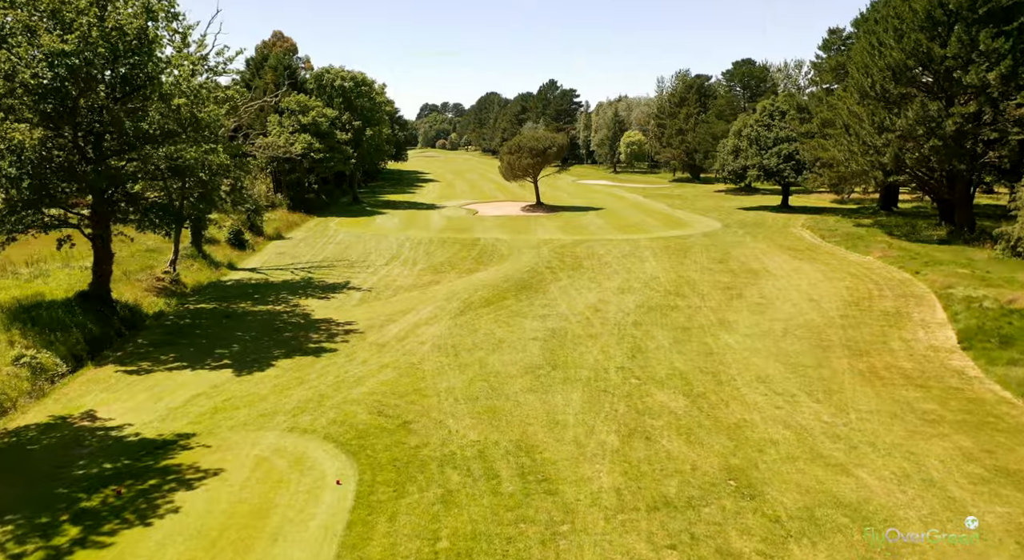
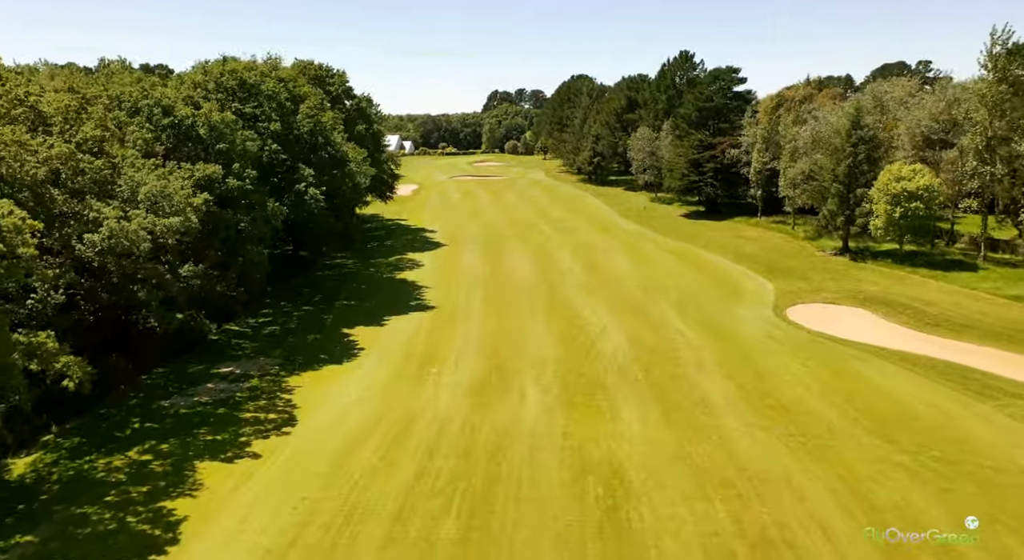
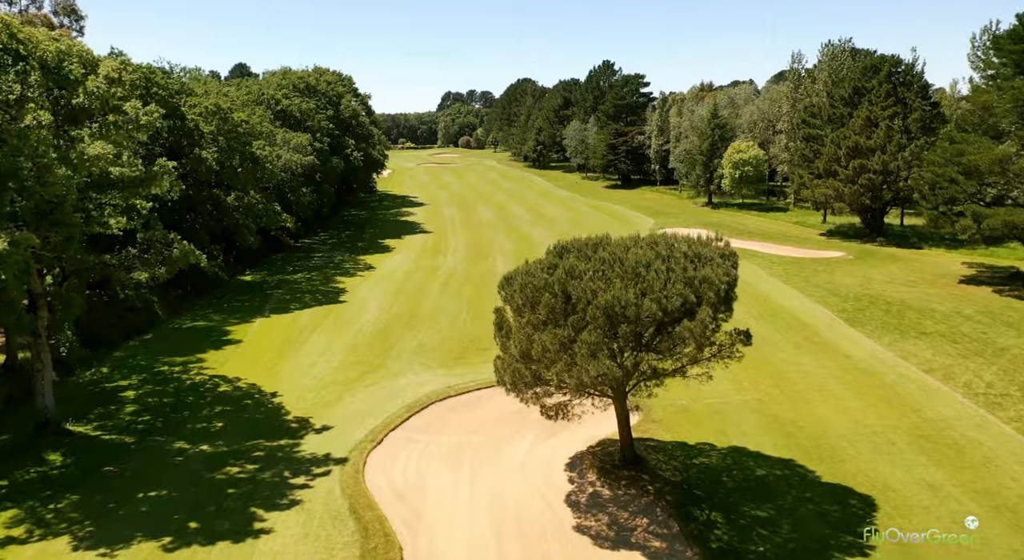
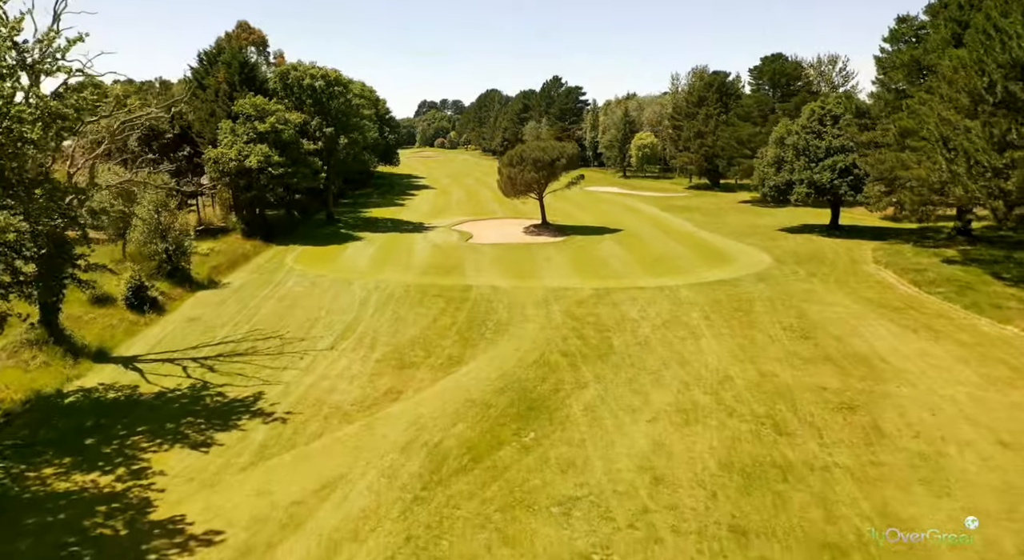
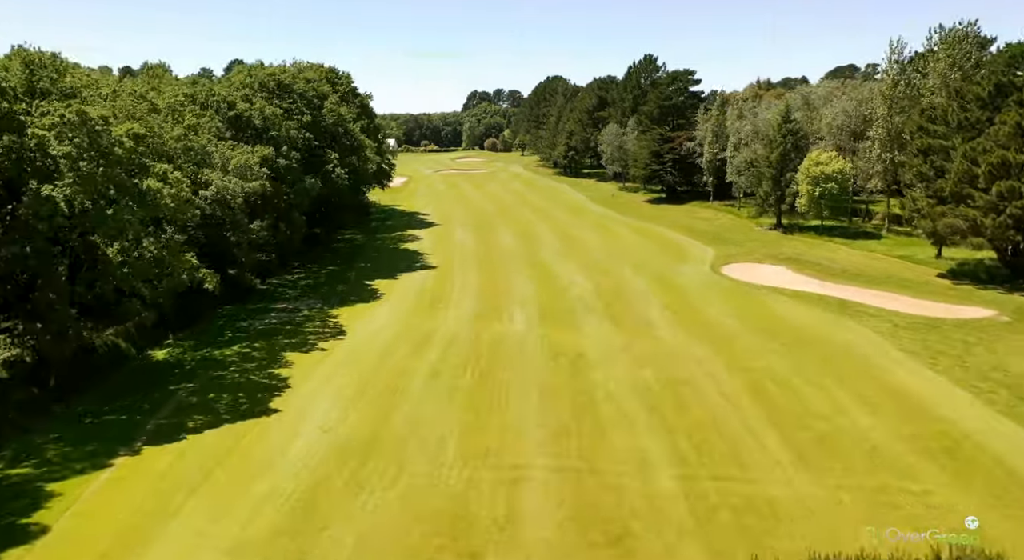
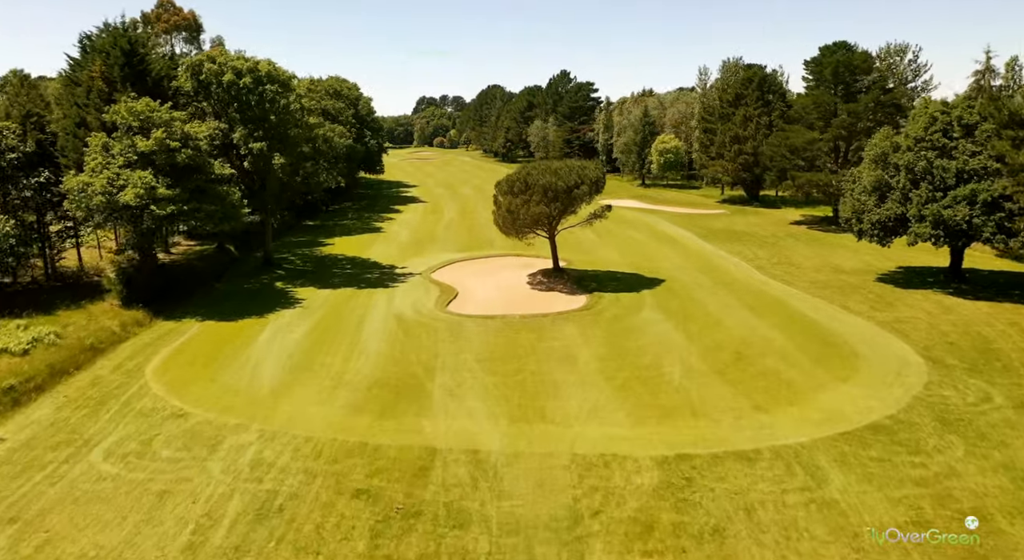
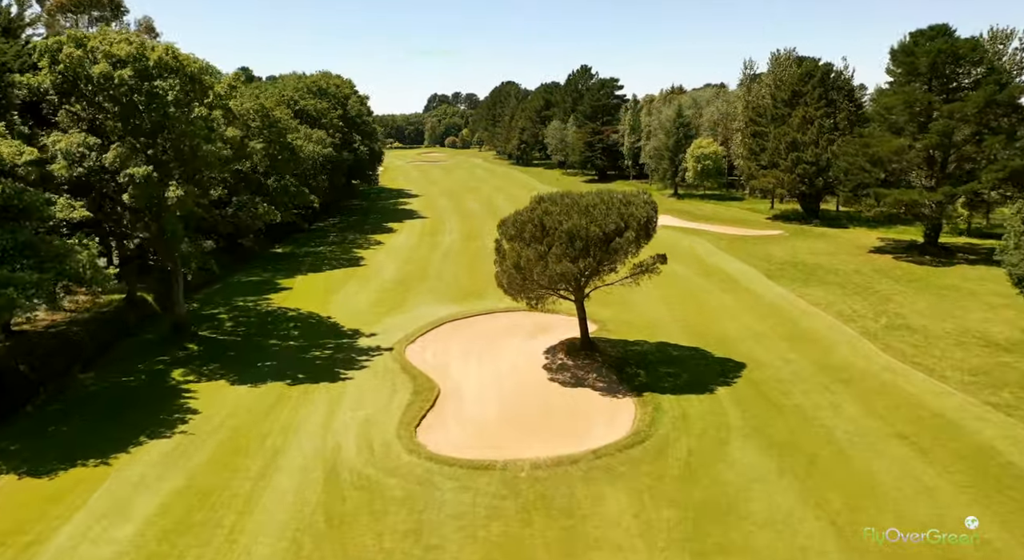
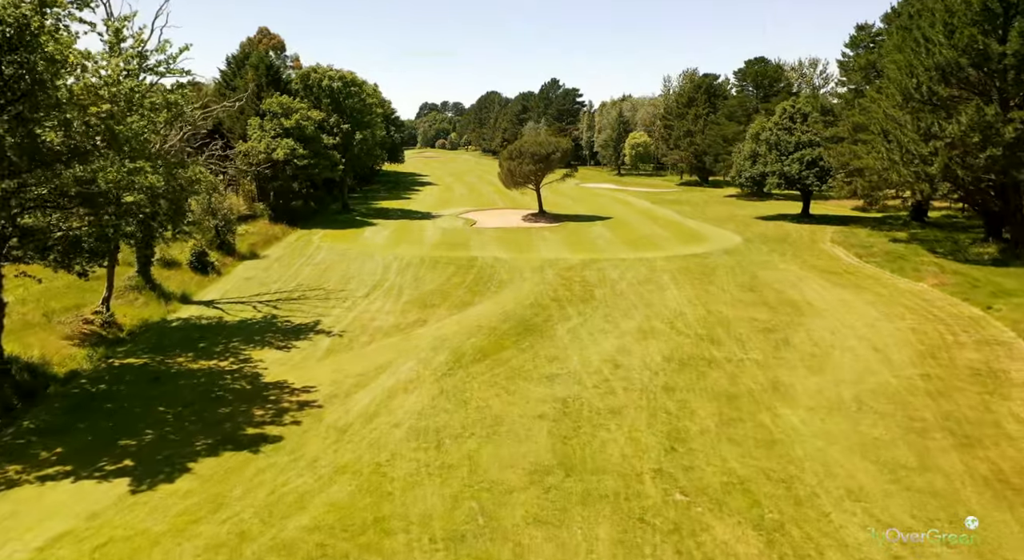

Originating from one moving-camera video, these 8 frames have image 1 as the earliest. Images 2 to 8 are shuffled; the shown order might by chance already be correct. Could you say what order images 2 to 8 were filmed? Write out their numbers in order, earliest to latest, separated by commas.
8, 4, 6, 7, 3, 5, 2
